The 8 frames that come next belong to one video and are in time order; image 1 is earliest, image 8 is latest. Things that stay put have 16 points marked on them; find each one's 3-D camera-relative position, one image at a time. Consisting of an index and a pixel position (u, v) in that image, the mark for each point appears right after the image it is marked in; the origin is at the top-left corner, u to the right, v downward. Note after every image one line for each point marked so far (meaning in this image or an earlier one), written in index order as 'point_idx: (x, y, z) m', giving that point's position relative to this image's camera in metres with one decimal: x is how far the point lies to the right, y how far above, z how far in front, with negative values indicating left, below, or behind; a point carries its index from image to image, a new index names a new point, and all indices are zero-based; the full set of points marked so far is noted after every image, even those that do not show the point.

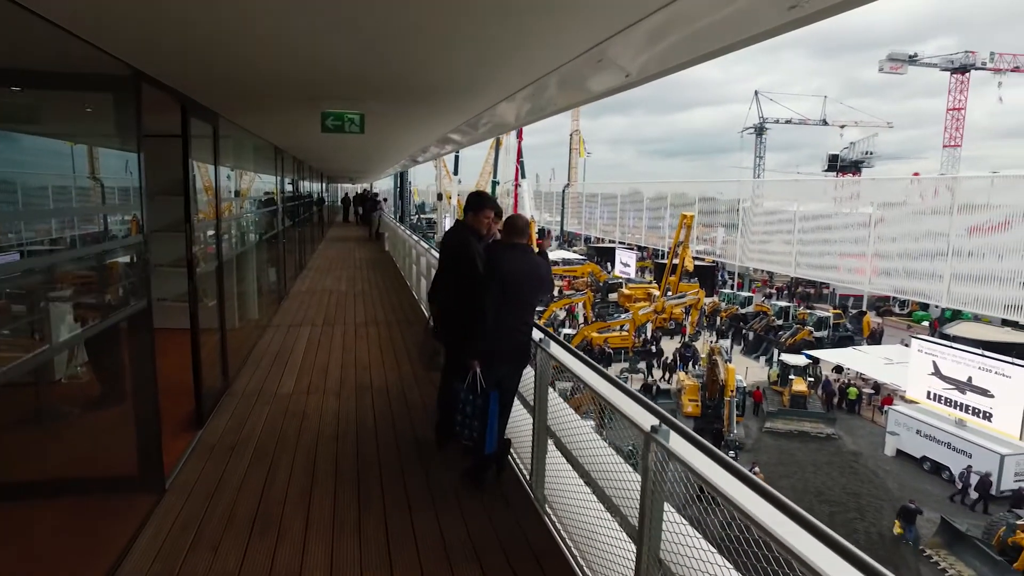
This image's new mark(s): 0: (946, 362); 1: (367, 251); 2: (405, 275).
0: (+9.7, -1.7, +15.2) m
1: (-3.3, +0.8, +15.5) m
2: (-1.6, +0.2, +10.7) m
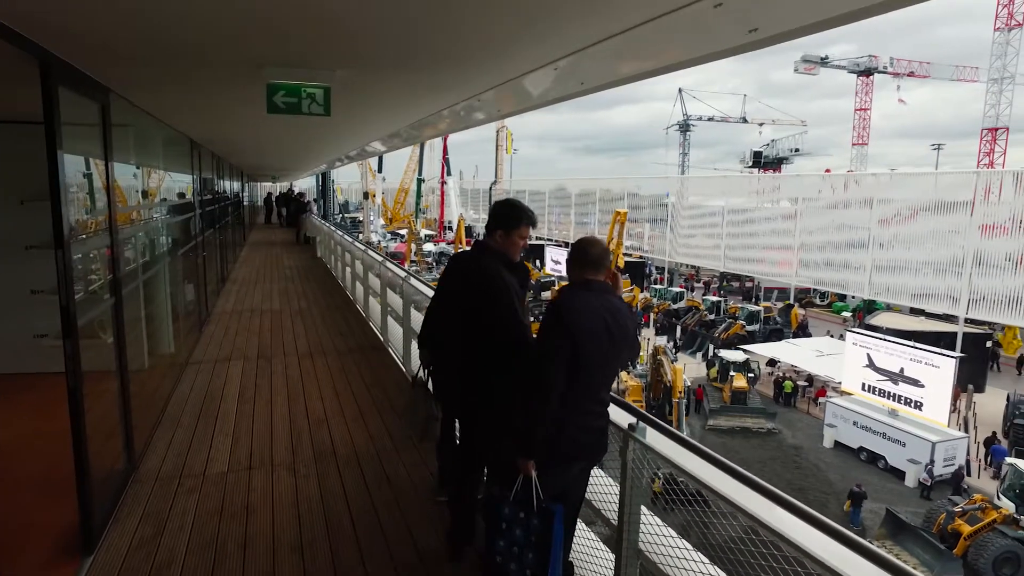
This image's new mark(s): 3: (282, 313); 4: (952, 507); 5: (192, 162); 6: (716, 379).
0: (+8.4, -1.5, +15.5) m
1: (-4.6, +0.7, +14.4) m
2: (-2.4, 0.0, +9.8) m
3: (-2.6, -0.3, +7.8) m
4: (+7.7, -3.8, +12.0) m
5: (-3.2, +1.3, +6.8) m
6: (+5.3, -2.4, +17.7) m
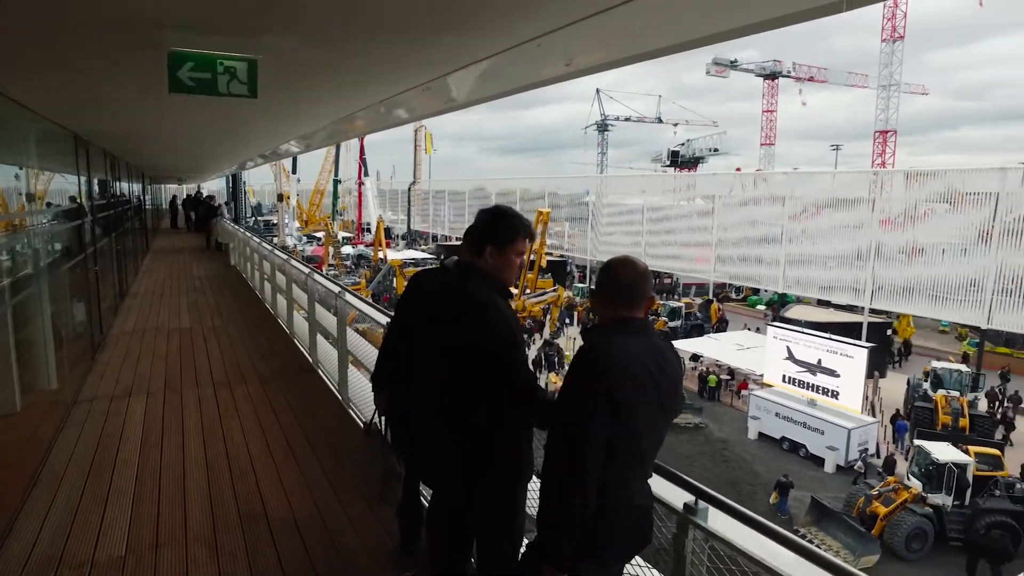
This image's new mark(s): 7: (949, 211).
0: (+6.7, -1.4, +16.1) m
1: (-6.1, +0.5, +13.5) m
2: (-3.4, -0.1, +9.2) m
3: (-3.3, -0.5, +7.1) m
4: (+6.5, -3.7, +12.5) m
5: (-3.8, +1.1, +6.1) m
6: (+3.4, -2.3, +17.9) m
7: (+11.7, +2.2, +18.8) m
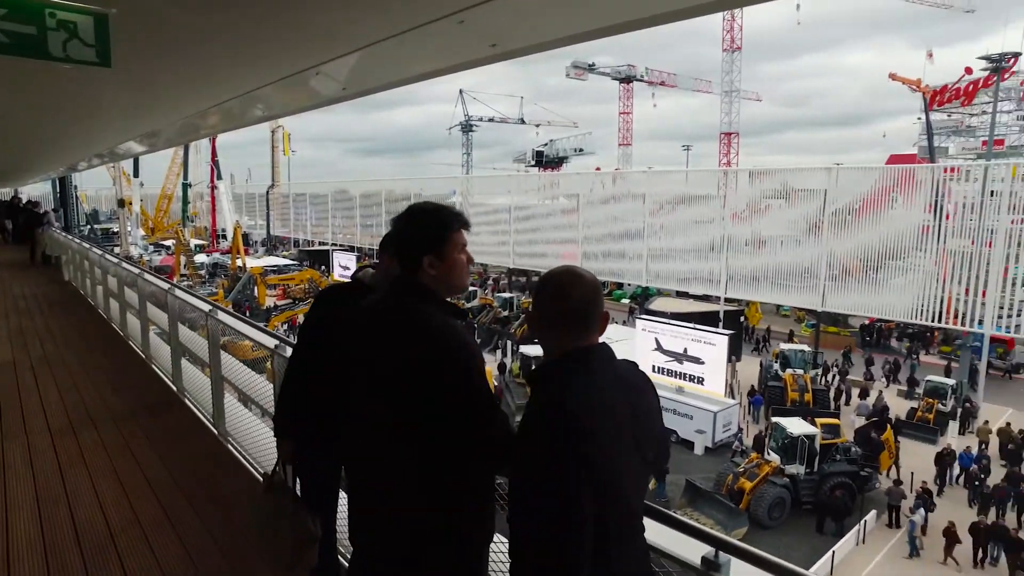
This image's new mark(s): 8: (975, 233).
0: (+3.8, -1.2, +16.9) m
1: (-8.4, +0.1, +11.9) m
2: (-4.9, -0.3, +8.1) m
3: (-4.4, -0.7, +6.2) m
4: (+4.4, -3.5, +13.3) m
5: (-4.8, +0.9, +5.1) m
6: (+0.2, -2.3, +18.0) m
7: (+8.0, +2.5, +20.4) m
8: (+11.3, +1.3, +16.9) m
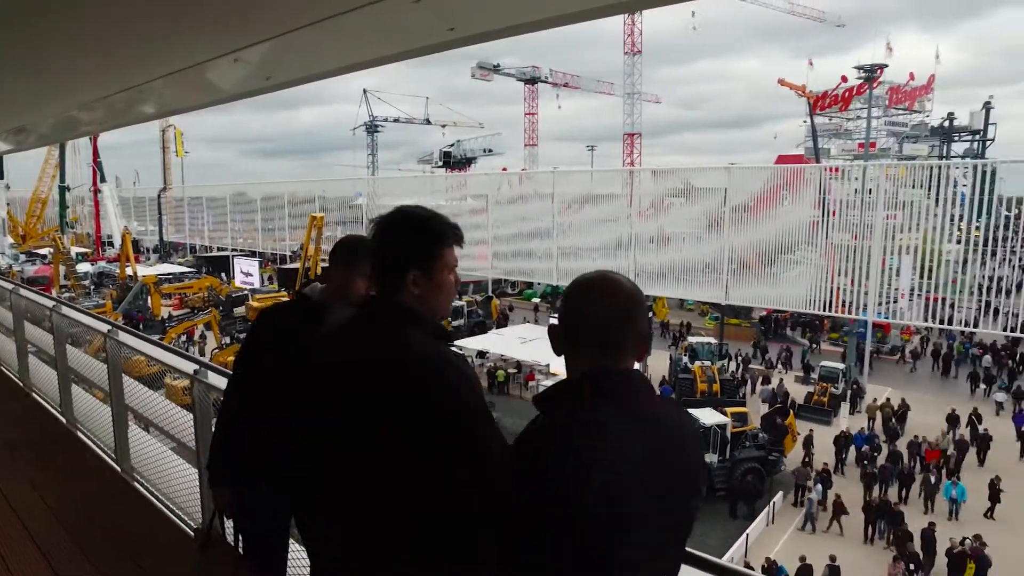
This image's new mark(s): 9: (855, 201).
0: (+1.7, -1.2, +17.1) m
1: (-9.8, -0.1, +10.6) m
2: (-5.8, -0.5, +7.3) m
3: (-5.1, -0.8, +5.4) m
4: (+2.8, -3.4, +13.6) m
5: (-5.3, +0.8, +4.3) m
6: (-1.9, -2.4, +17.8) m
7: (+5.4, +2.7, +21.2) m
8: (+9.1, +1.6, +18.1) m
9: (+9.0, +2.3, +18.0) m
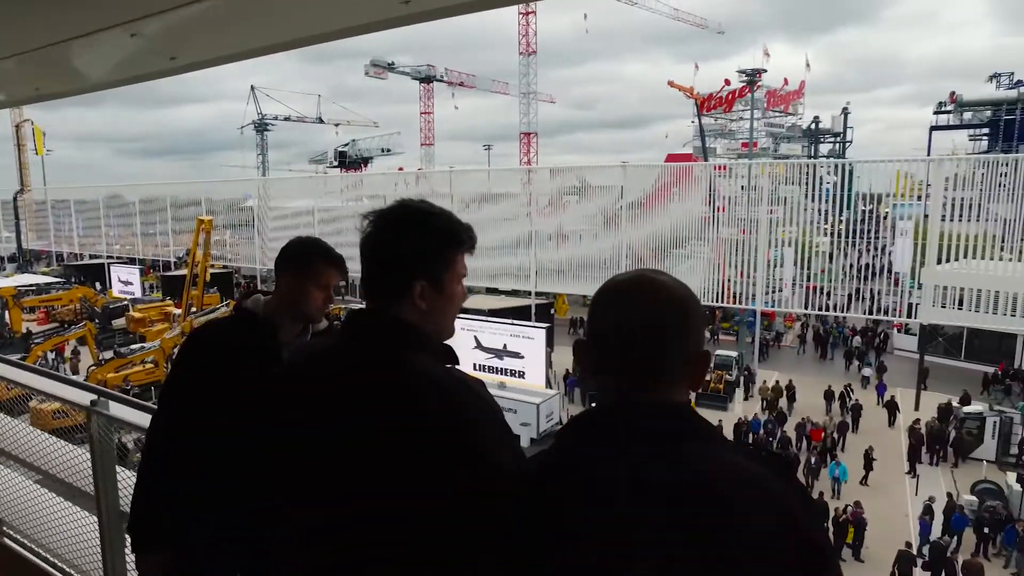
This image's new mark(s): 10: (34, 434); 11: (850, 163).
0: (-0.6, -1.1, +17.0) m
1: (-11.0, -0.4, +8.9) m
2: (-6.6, -0.6, +6.3) m
3: (-5.6, -1.0, +4.5) m
4: (+1.1, -3.4, +13.7) m
5: (-5.8, +0.6, +3.3) m
6: (-4.3, -2.5, +17.2) m
7: (+2.3, +2.8, +21.6) m
8: (+6.5, +1.8, +19.1) m
9: (+6.4, +2.5, +18.9) m
10: (-1.9, -0.6, +2.8) m
11: (+8.6, +3.2, +17.5) m
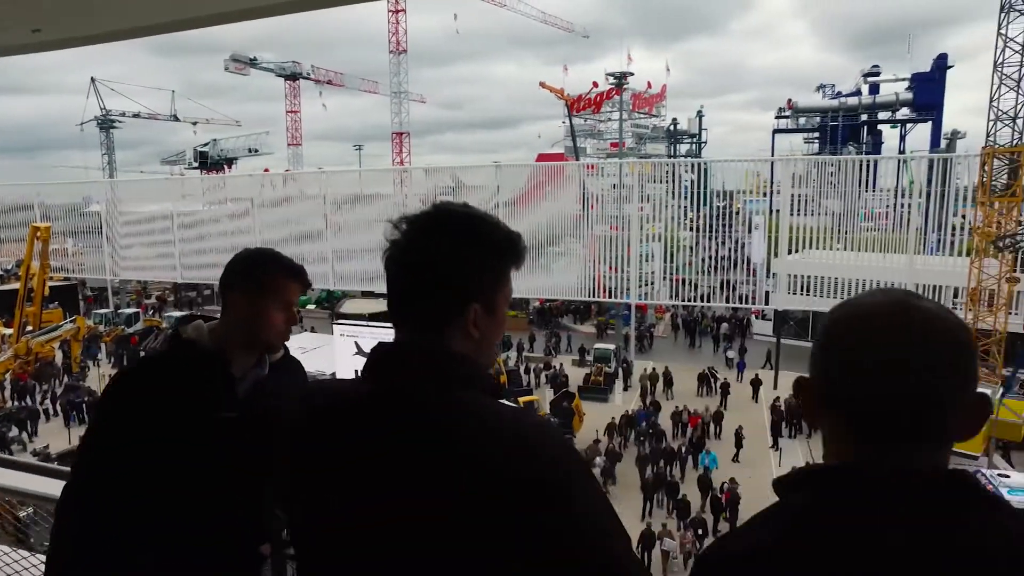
0: (-3.4, -1.2, +16.5) m
1: (-12.3, -0.9, +6.7) m
2: (-7.5, -0.9, +4.9) m
3: (-6.1, -1.2, +3.3) m
4: (-1.1, -3.4, +13.6) m
5: (-6.2, +0.4, +2.1) m
6: (-7.0, -2.7, +16.1) m
7: (-1.5, +2.8, +21.5) m
8: (+3.1, +2.0, +19.8) m
9: (+3.0, +2.7, +19.6) m
10: (-2.2, -0.7, +2.3) m
11: (+5.4, +3.4, +18.6) m
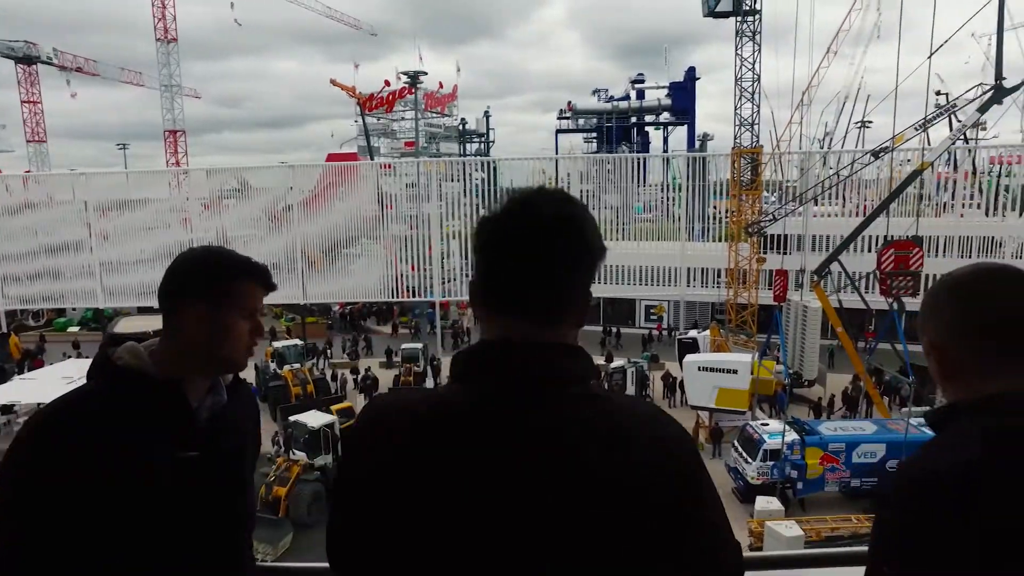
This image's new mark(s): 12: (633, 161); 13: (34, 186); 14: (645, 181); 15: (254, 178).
0: (-7.7, -1.5, +15.0) m
1: (-13.4, -1.6, +3.0) m
2: (-8.3, -1.4, +2.6) m
3: (-6.6, -1.6, +1.5) m
4: (-4.5, -3.5, +12.8) m
5: (-6.3, 0.0, +0.4) m
6: (-10.9, -3.2, +13.5) m
7: (-7.5, +2.5, +20.3) m
8: (-2.6, +2.0, +19.9) m
9: (-2.7, +2.7, +19.7) m
10: (-2.5, -0.8, +1.6) m
11: (-0.1, +3.6, +19.4) m
12: (+3.4, +3.5, +19.0) m
13: (-13.9, +3.0, +20.0) m
14: (+3.8, +3.0, +19.0) m
15: (-7.1, +3.2, +20.0) m
